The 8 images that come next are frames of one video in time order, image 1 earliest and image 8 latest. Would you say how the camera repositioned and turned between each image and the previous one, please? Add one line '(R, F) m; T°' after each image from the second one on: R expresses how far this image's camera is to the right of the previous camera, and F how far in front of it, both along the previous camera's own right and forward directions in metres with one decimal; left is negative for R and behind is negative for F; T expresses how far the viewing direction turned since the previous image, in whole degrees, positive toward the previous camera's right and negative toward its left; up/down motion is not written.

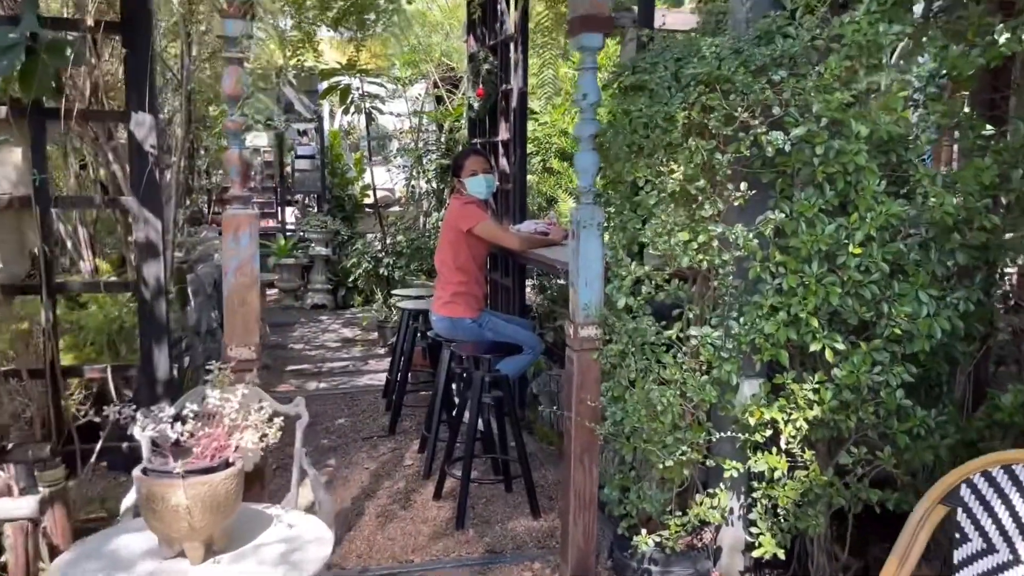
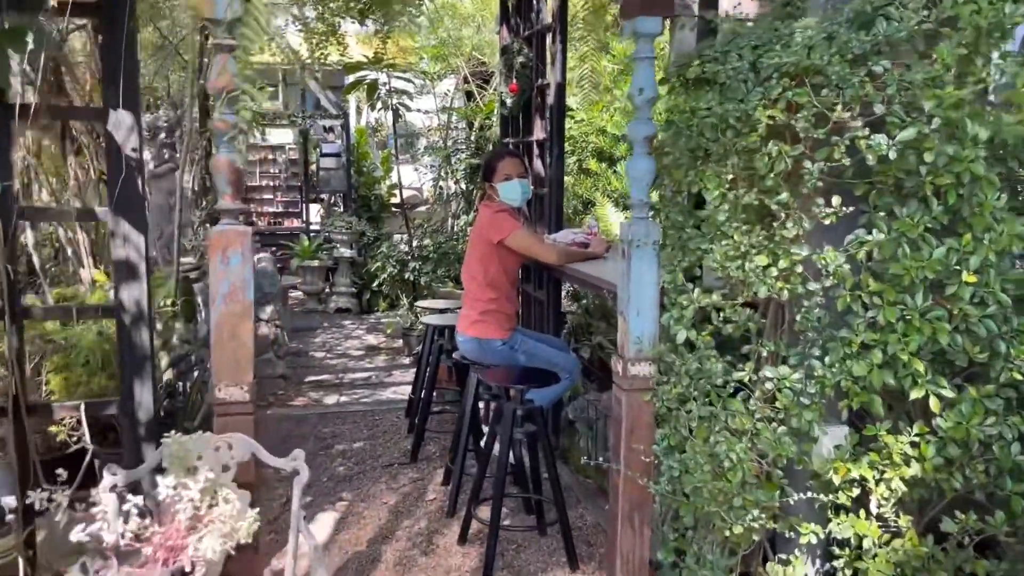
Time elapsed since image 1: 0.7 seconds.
(0.0, +0.4) m; -2°
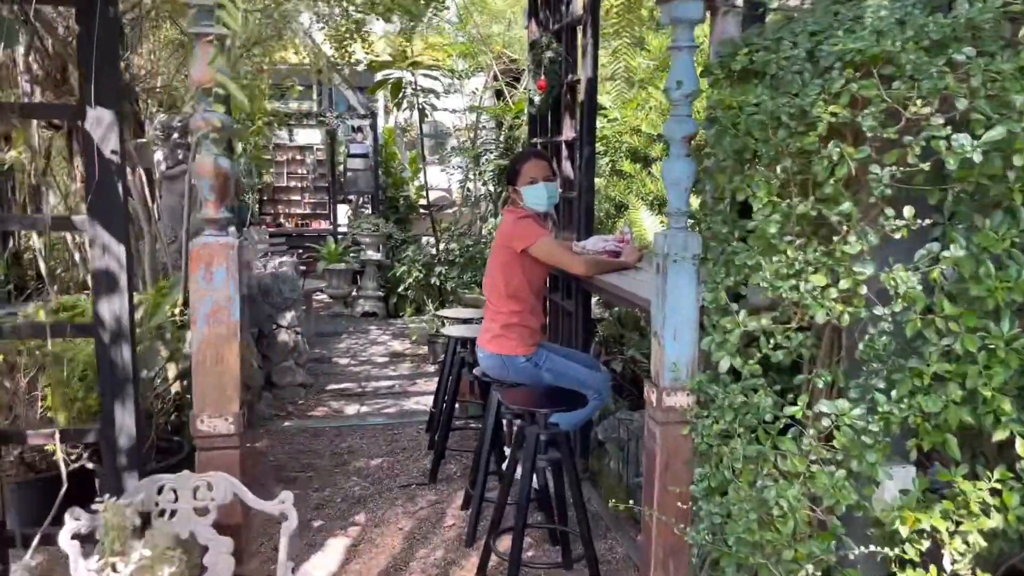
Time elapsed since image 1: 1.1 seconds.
(0.0, +0.2) m; -2°
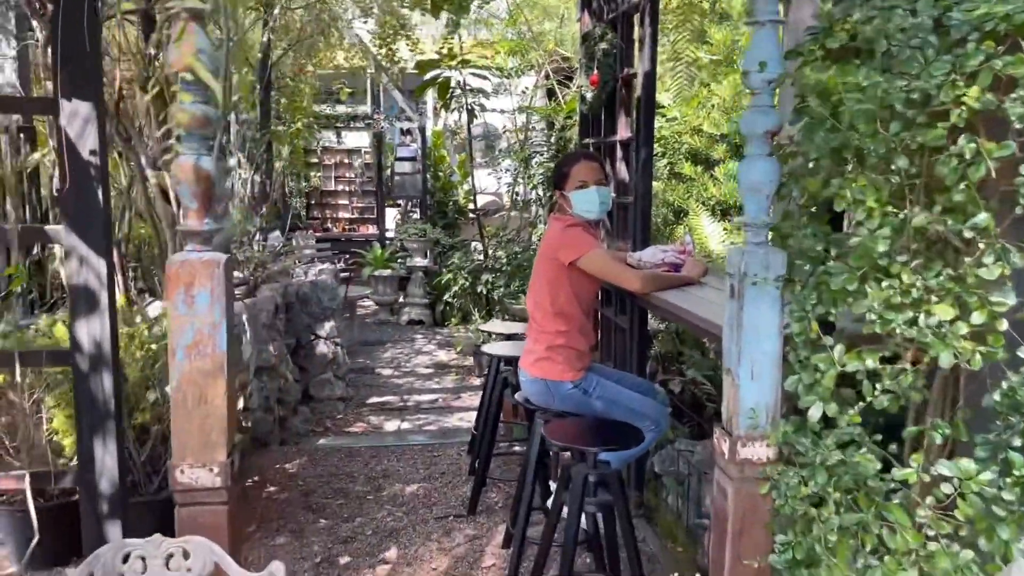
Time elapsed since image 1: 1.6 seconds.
(0.0, +0.3) m; -4°
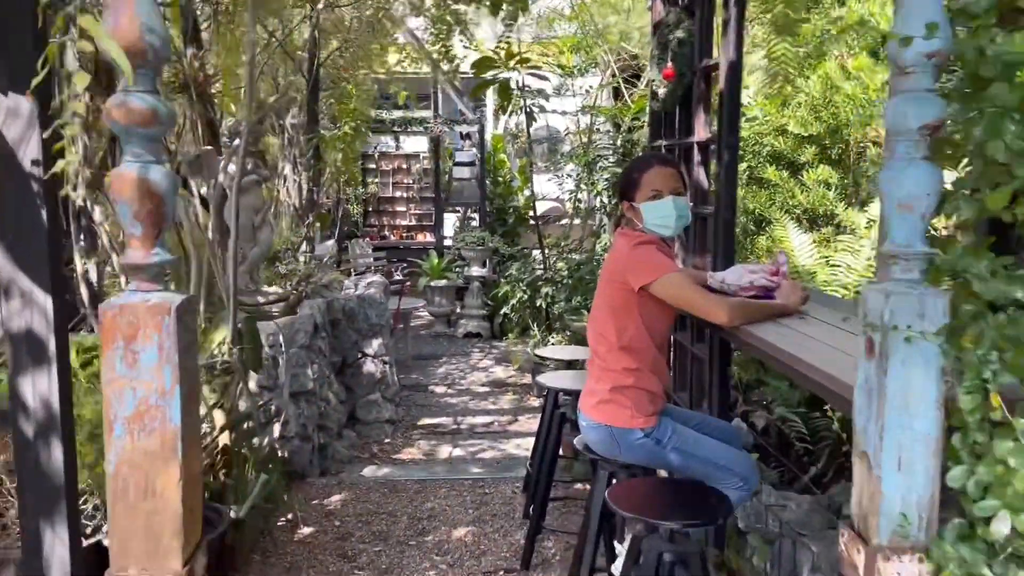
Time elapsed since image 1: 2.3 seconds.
(0.0, +0.4) m; -4°
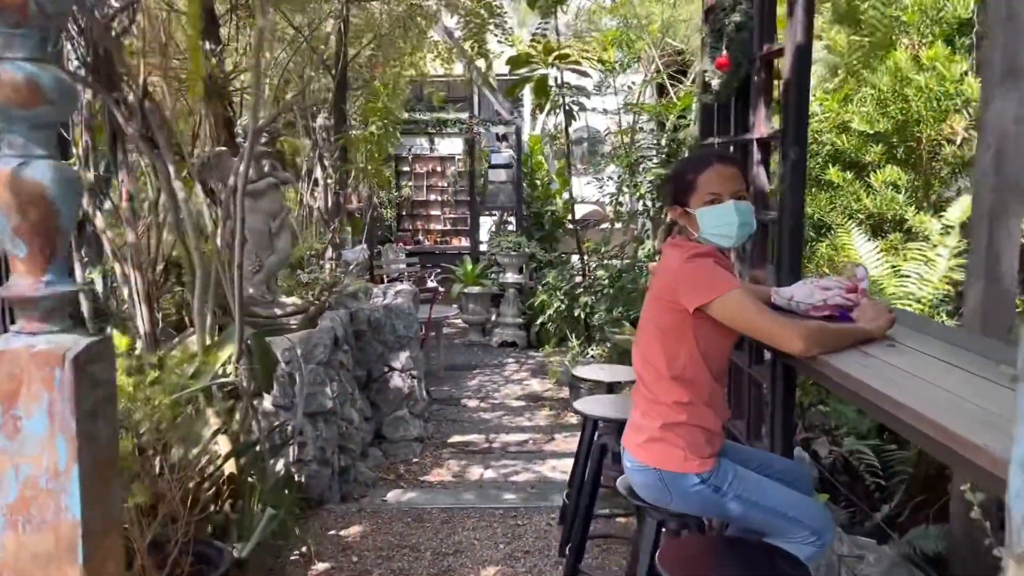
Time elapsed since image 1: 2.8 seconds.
(0.0, +0.3) m; -3°
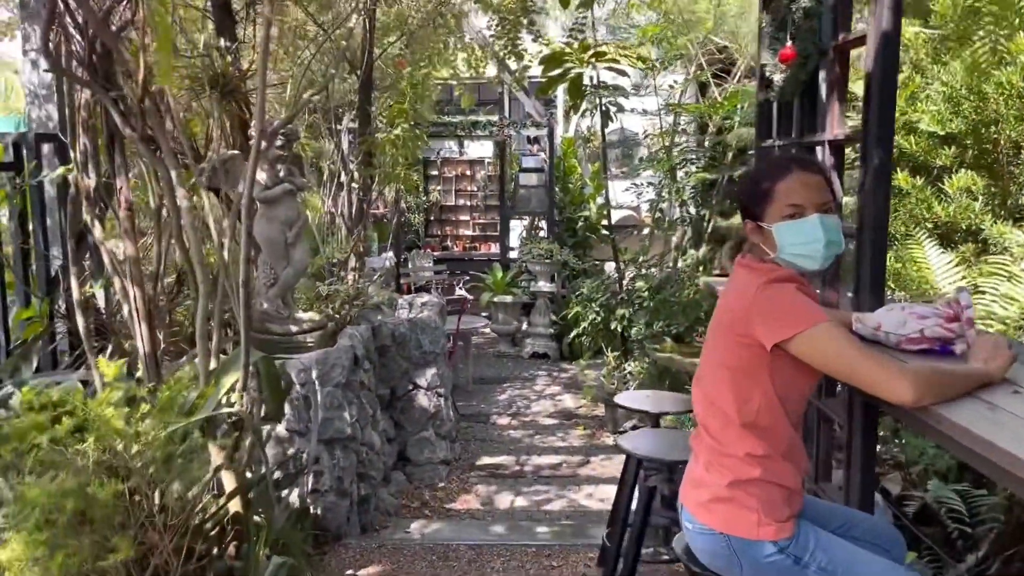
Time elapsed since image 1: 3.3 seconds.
(0.0, +0.3) m; -2°
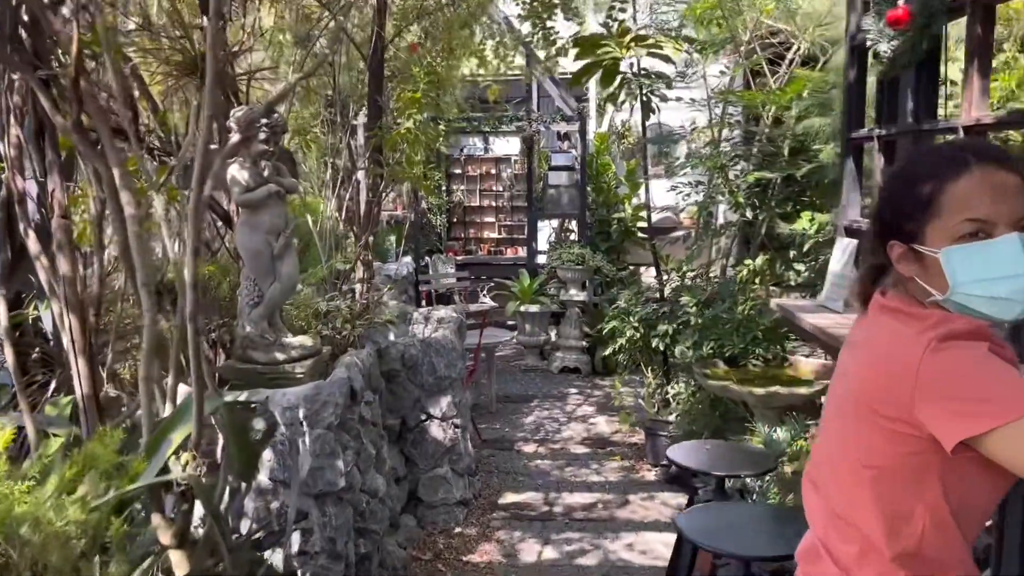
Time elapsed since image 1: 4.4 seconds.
(0.0, +0.5) m; -2°
